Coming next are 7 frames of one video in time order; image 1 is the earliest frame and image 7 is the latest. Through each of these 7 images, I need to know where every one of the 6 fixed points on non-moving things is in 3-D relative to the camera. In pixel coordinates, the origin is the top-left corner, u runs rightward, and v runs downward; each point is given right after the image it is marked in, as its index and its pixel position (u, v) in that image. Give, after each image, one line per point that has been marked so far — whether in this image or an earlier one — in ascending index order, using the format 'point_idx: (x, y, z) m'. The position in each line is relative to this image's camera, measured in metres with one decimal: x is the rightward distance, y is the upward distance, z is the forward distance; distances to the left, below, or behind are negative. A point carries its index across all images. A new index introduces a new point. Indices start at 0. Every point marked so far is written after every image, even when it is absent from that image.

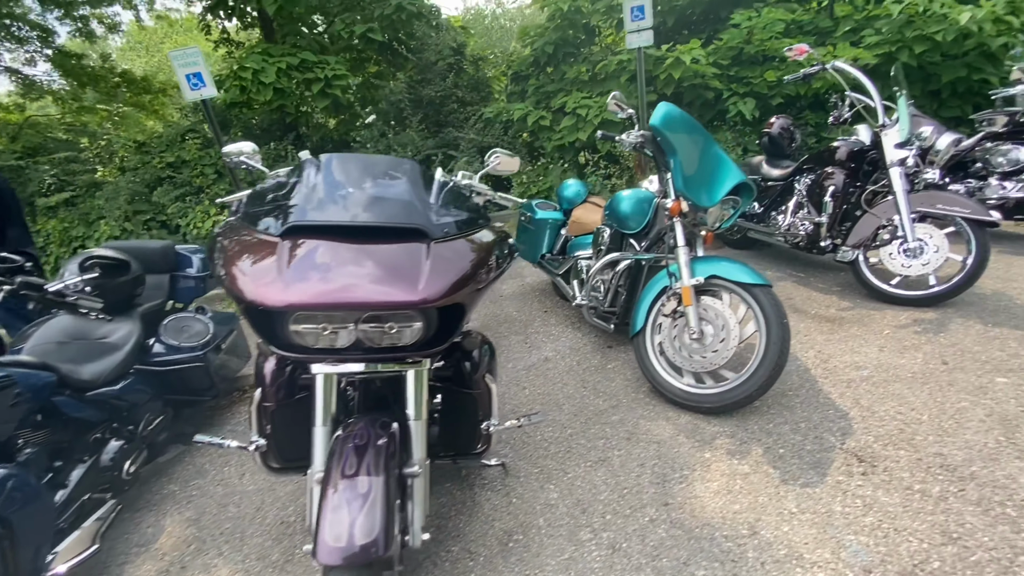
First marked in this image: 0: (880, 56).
0: (+5.4, +3.4, +7.2) m
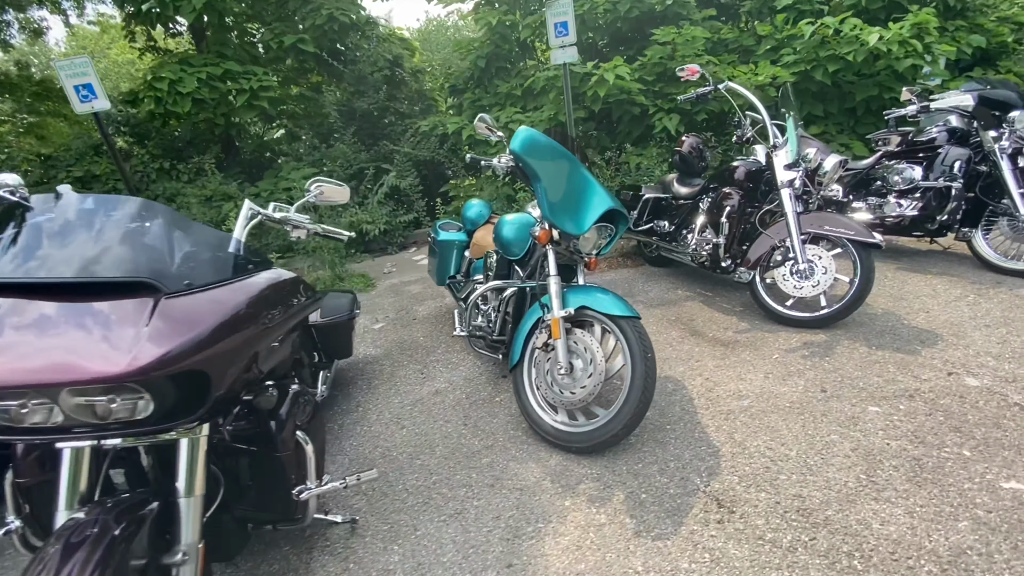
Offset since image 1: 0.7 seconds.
0: (+4.3, +3.2, +7.3) m
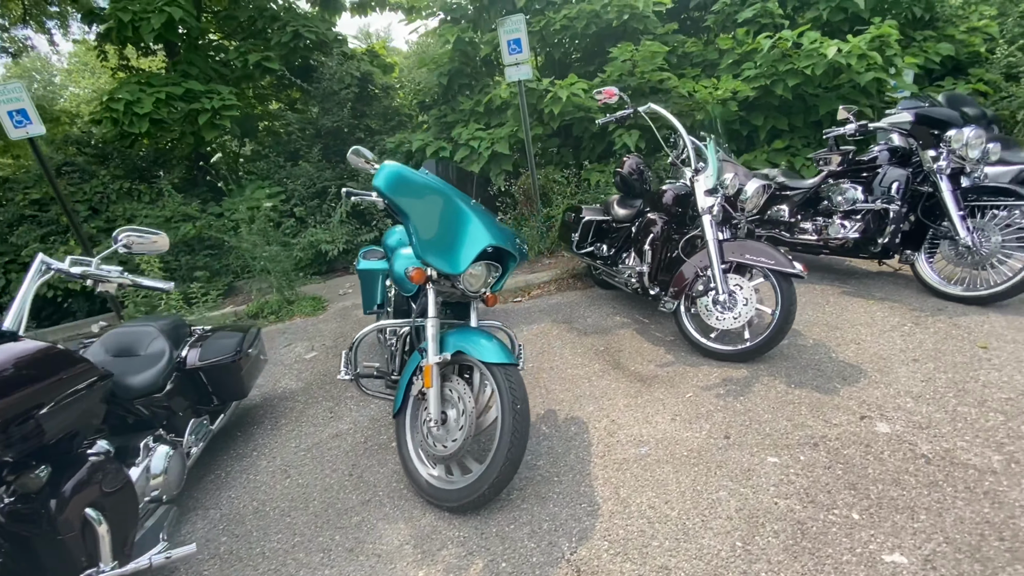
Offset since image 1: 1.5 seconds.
0: (+3.6, +2.9, +7.2) m
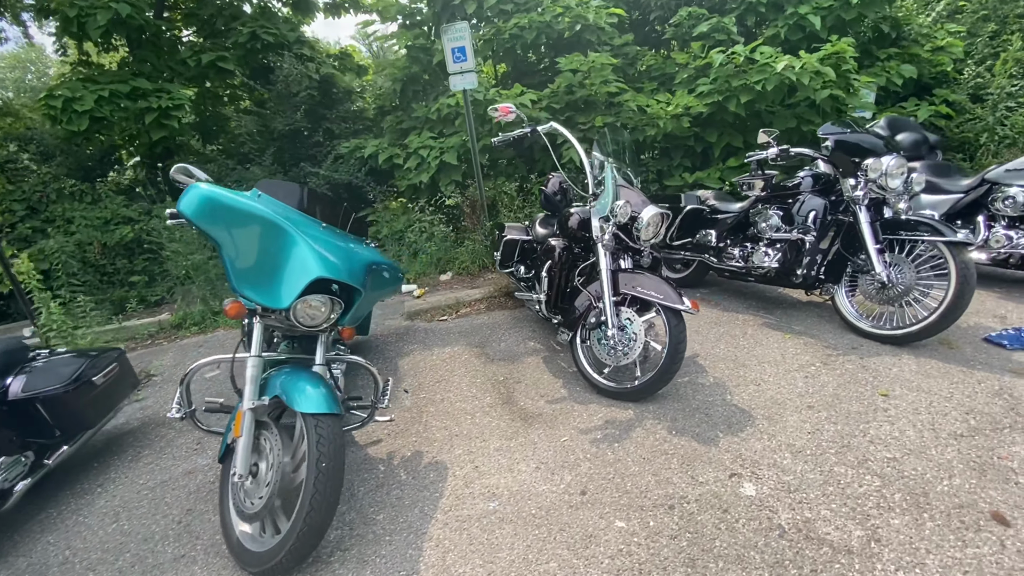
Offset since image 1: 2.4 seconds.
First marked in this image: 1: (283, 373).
0: (+2.8, +2.6, +7.0) m
1: (-1.1, -0.4, +2.4) m
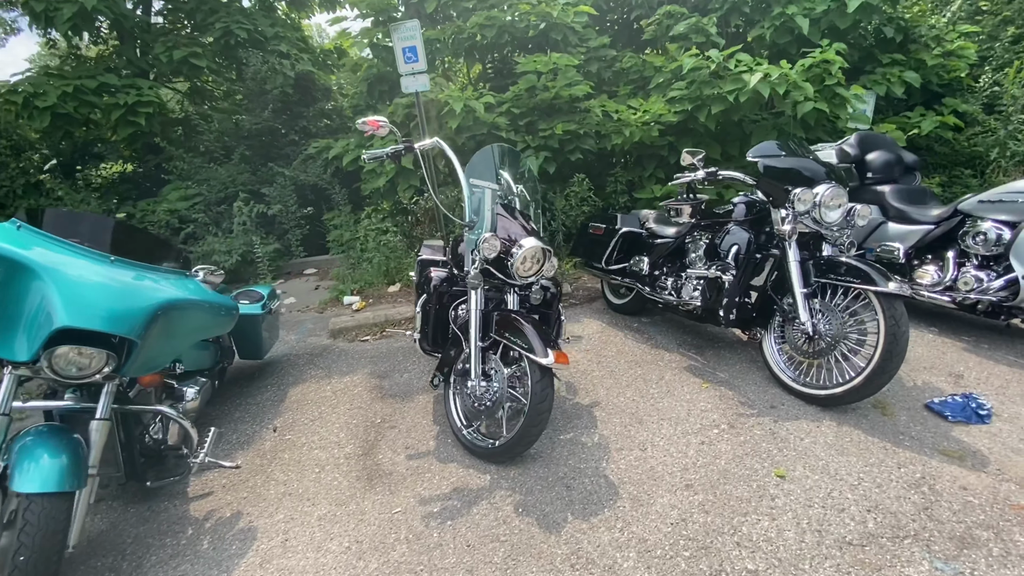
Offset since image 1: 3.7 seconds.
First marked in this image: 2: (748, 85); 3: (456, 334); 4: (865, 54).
0: (+2.2, +2.3, +6.5) m
1: (-2.0, -0.6, +2.0) m
2: (+2.9, +2.5, +5.9) m
3: (-0.3, -0.3, +3.0) m
4: (+5.5, +3.6, +7.6) m
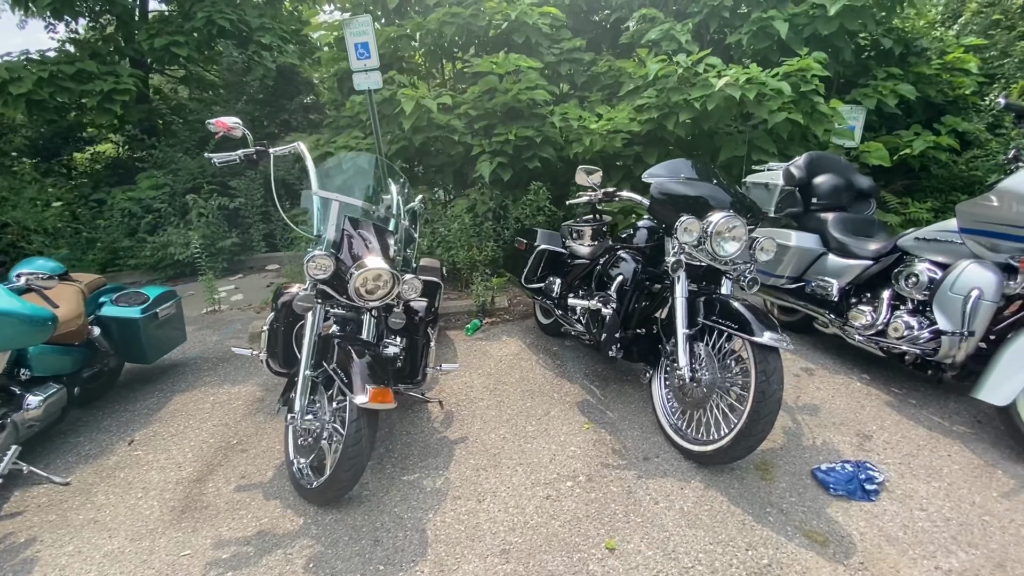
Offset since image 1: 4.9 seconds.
0: (+1.7, +2.1, +6.1) m
1: (-2.9, -0.6, +1.9) m
2: (+2.3, +2.2, +5.6) m
3: (-1.2, -0.4, +2.8) m
4: (+5.0, +3.2, +7.1) m
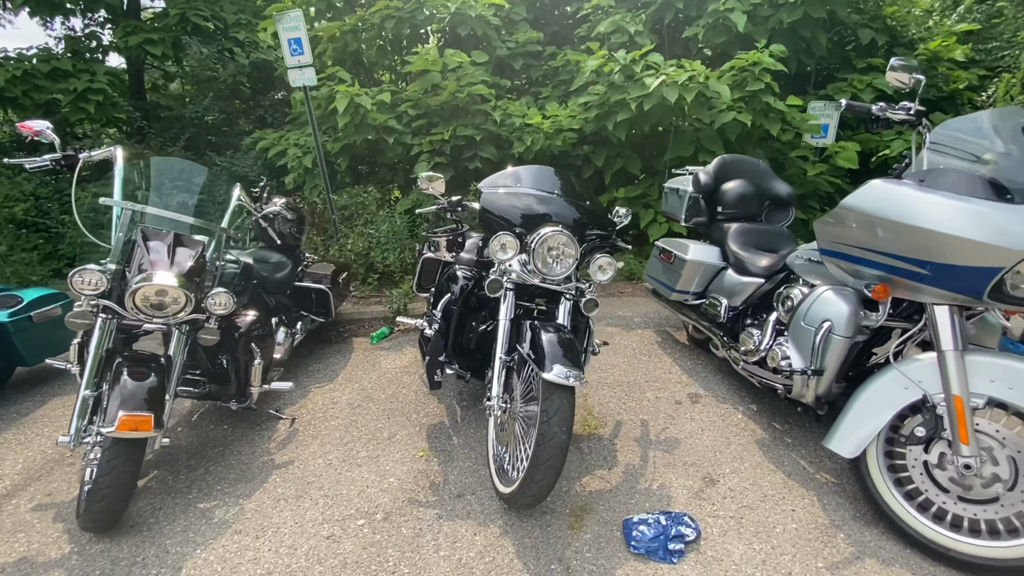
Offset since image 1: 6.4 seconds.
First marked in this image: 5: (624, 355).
0: (+0.9, +2.0, +5.8) m
1: (-4.0, -0.7, +1.9) m
2: (+1.5, +2.1, +5.2) m
3: (-2.2, -0.5, +2.7) m
4: (+4.3, +3.1, +6.5) m
5: (+0.9, -0.5, +4.0) m
